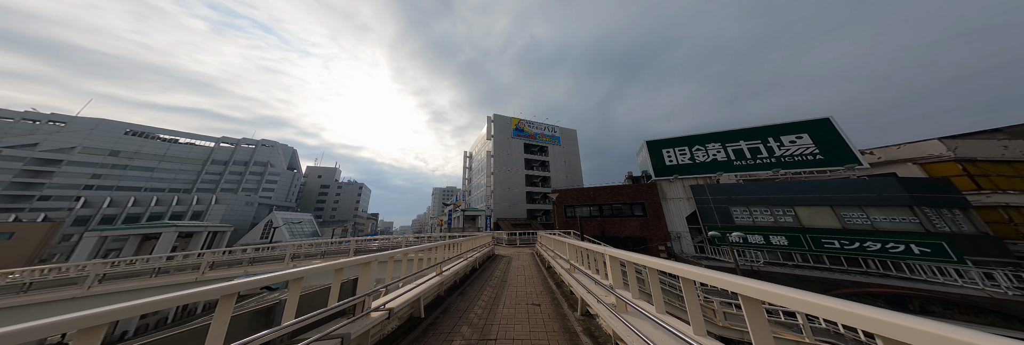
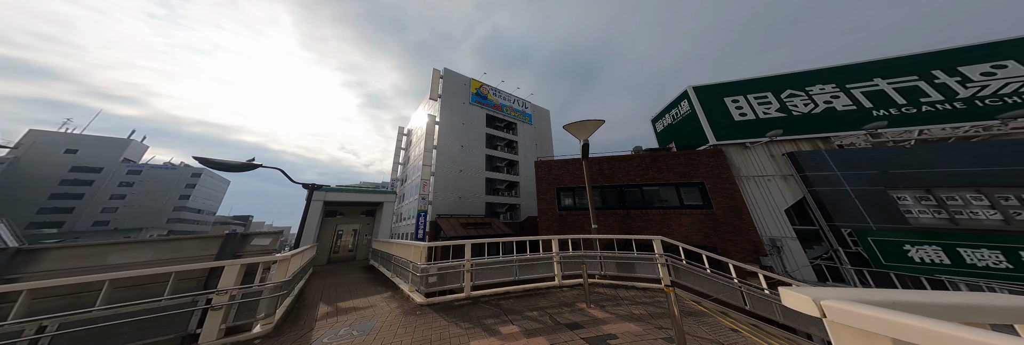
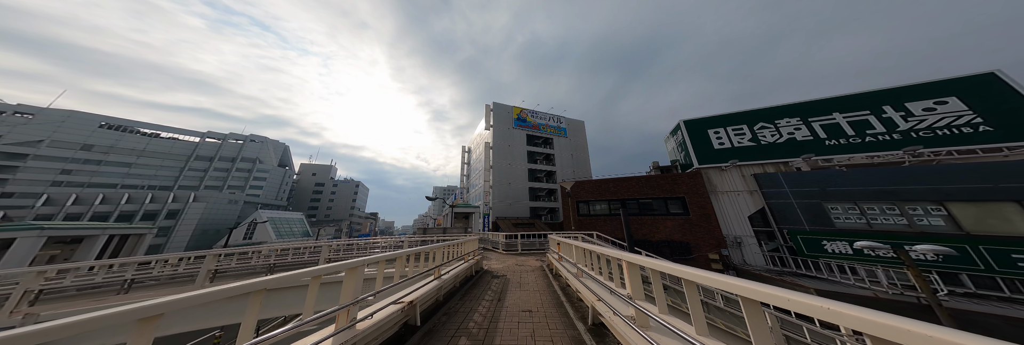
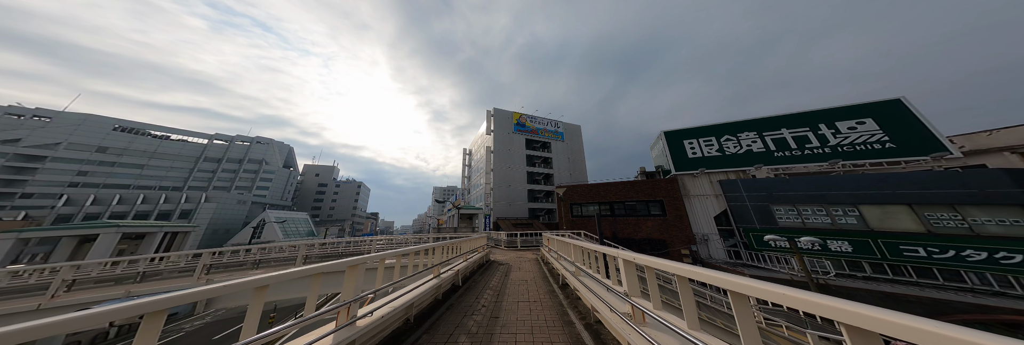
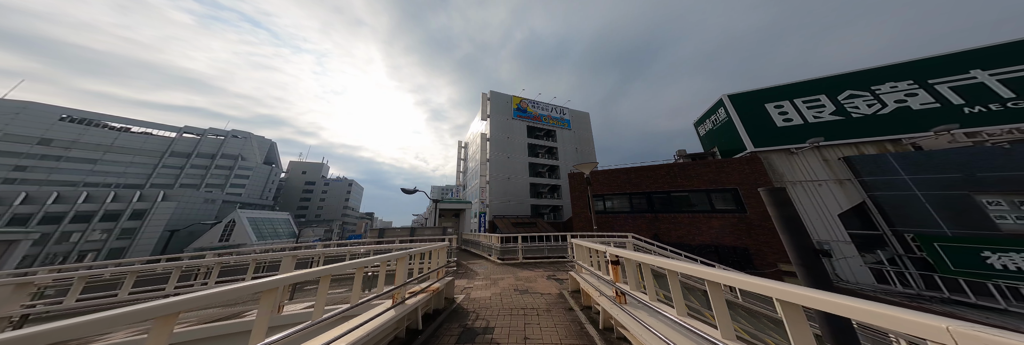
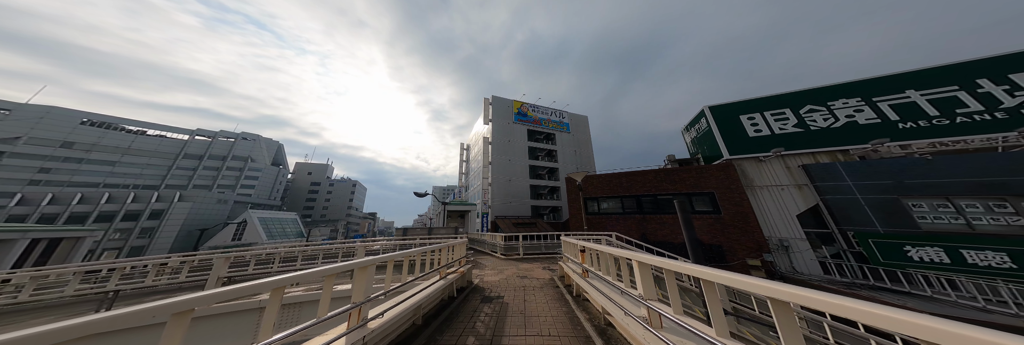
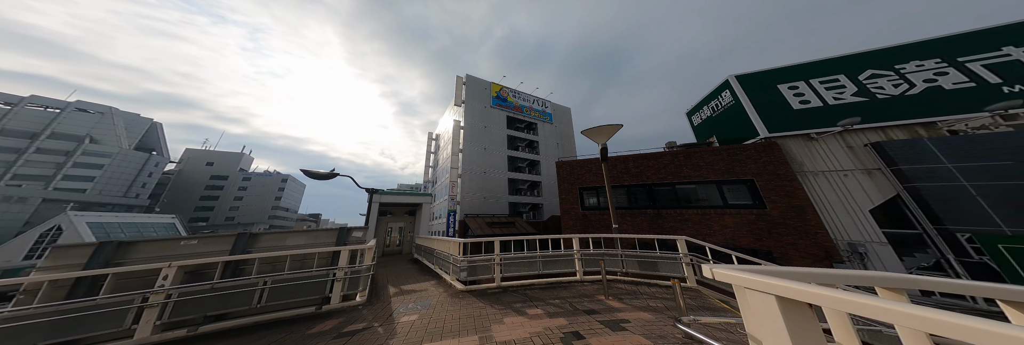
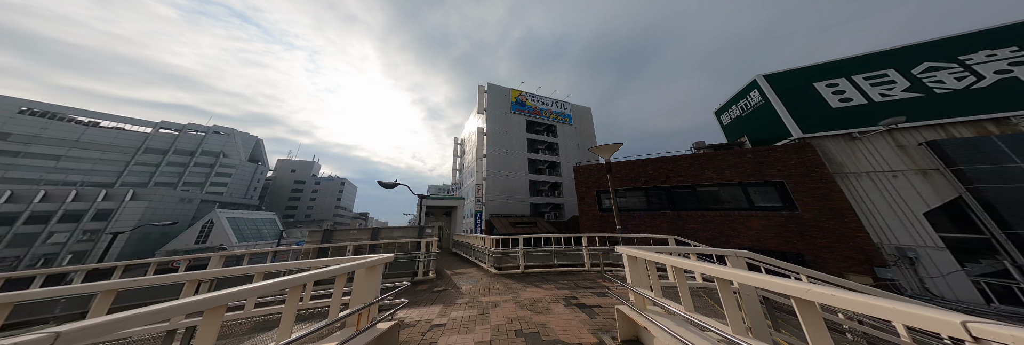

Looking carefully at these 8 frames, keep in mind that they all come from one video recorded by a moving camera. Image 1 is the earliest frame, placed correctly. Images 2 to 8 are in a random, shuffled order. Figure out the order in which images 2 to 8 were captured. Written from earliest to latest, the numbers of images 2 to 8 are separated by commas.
4, 3, 6, 5, 8, 7, 2
